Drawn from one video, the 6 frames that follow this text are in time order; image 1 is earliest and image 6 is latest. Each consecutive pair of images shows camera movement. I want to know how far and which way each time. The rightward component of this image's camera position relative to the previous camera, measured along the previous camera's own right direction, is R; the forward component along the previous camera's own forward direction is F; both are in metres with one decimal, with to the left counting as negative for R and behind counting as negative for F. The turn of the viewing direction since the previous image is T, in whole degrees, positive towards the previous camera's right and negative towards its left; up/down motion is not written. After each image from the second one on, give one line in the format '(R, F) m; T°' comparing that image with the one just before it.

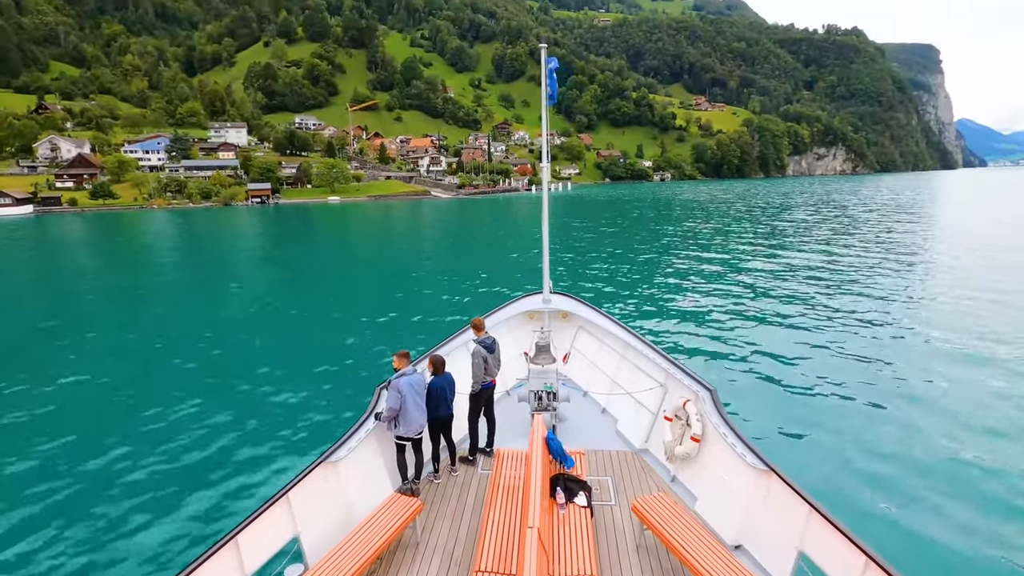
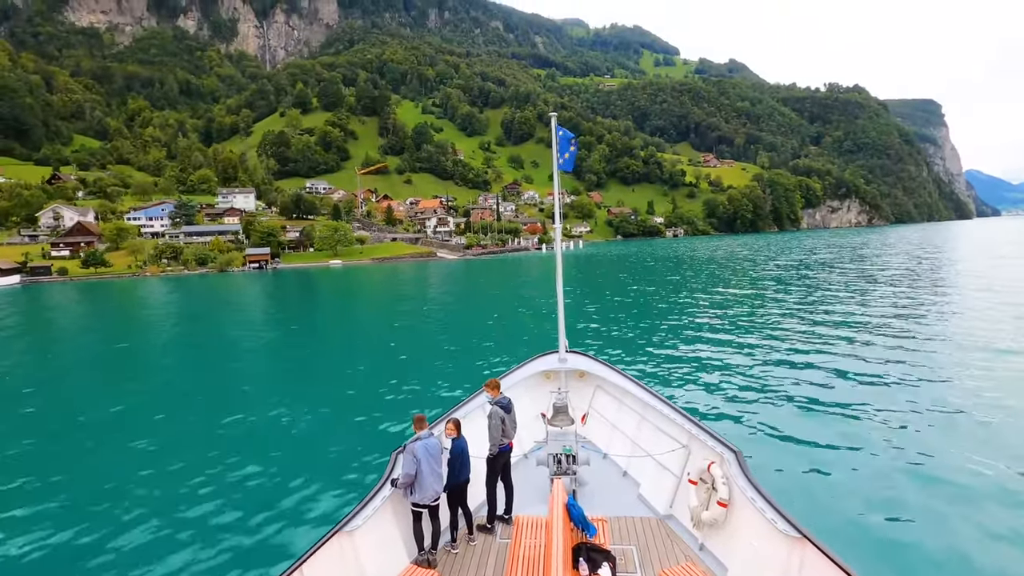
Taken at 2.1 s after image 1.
(+0.1, +1.7) m; -1°
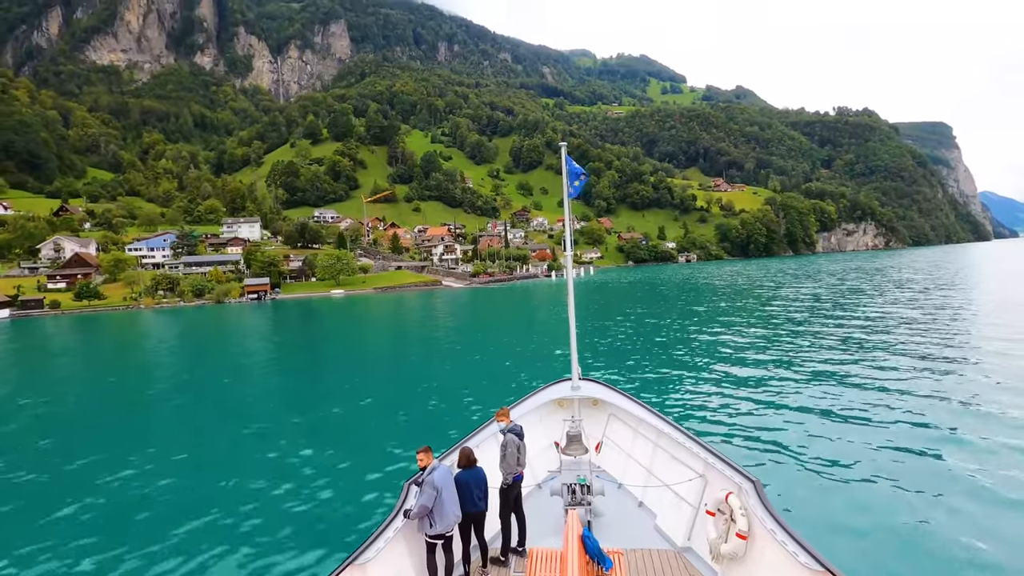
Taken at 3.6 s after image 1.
(+0.1, +1.2) m; -1°
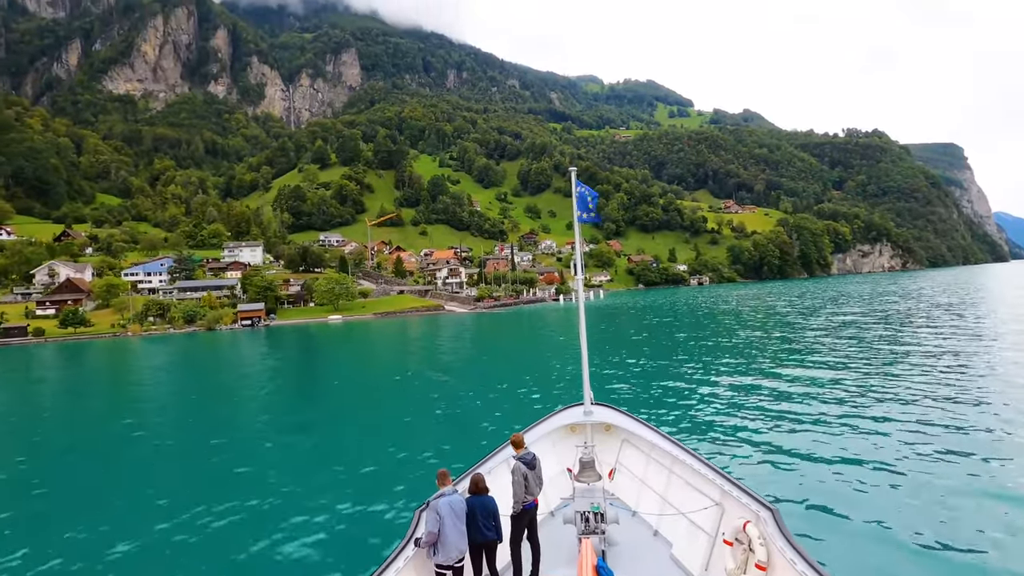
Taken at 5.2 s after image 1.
(+0.2, +1.3) m; -1°
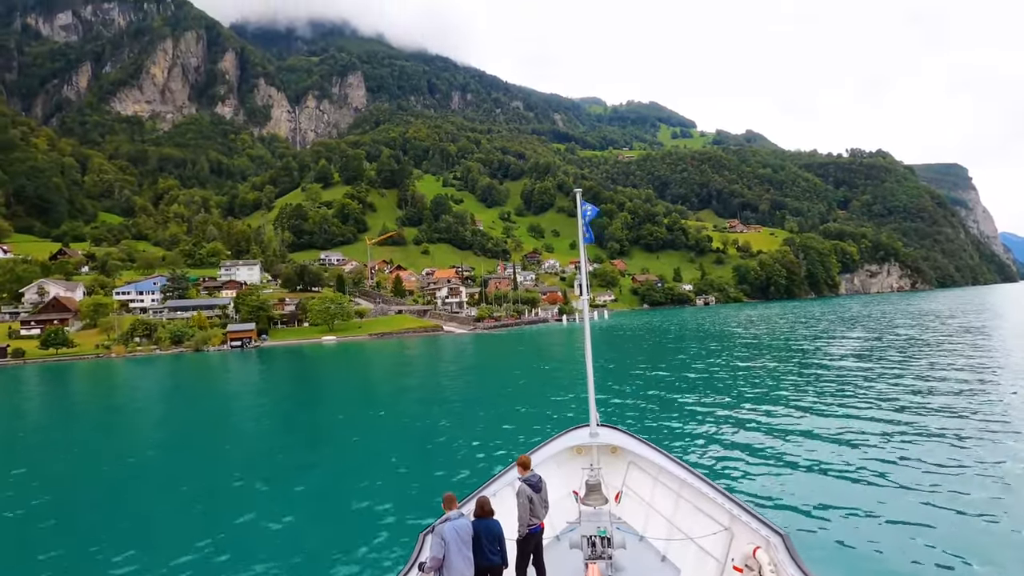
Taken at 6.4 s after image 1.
(+0.1, +0.9) m; 0°
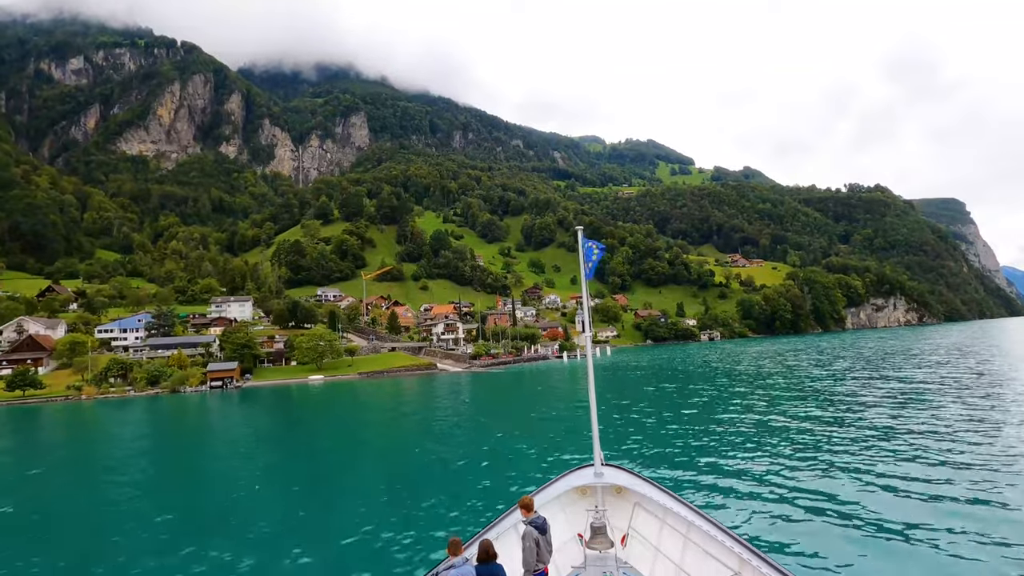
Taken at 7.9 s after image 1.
(+0.2, +1.1) m; 0°
